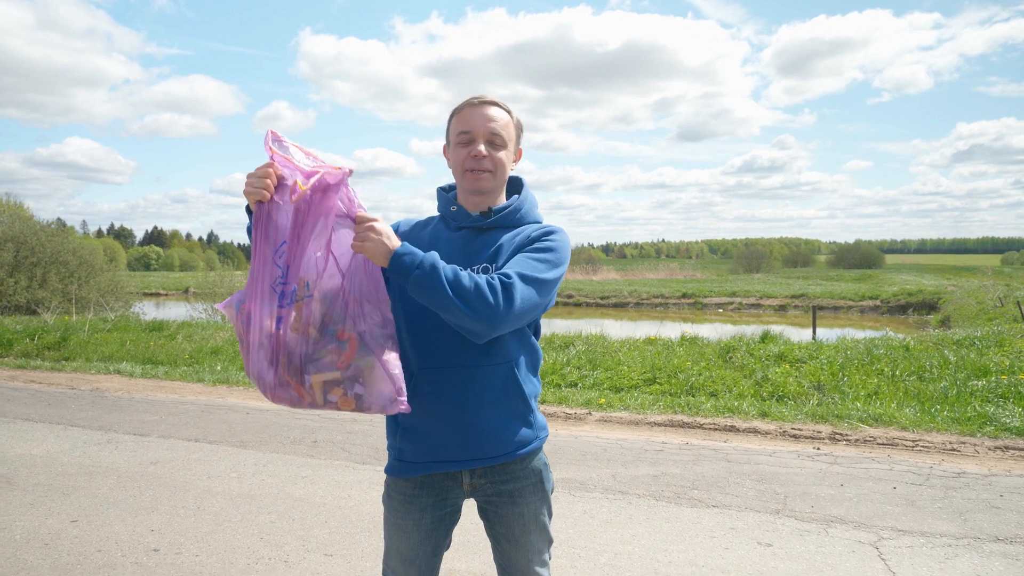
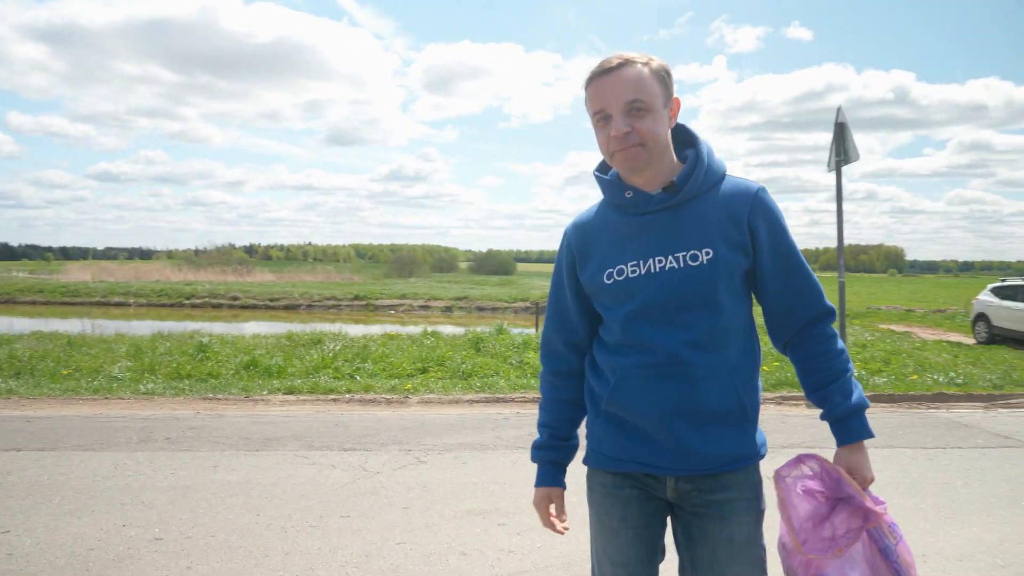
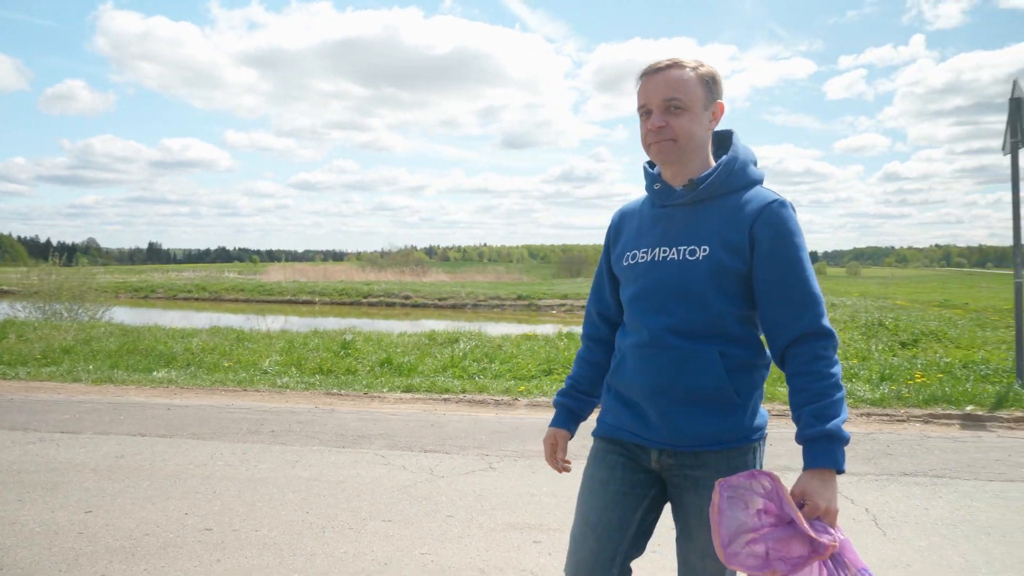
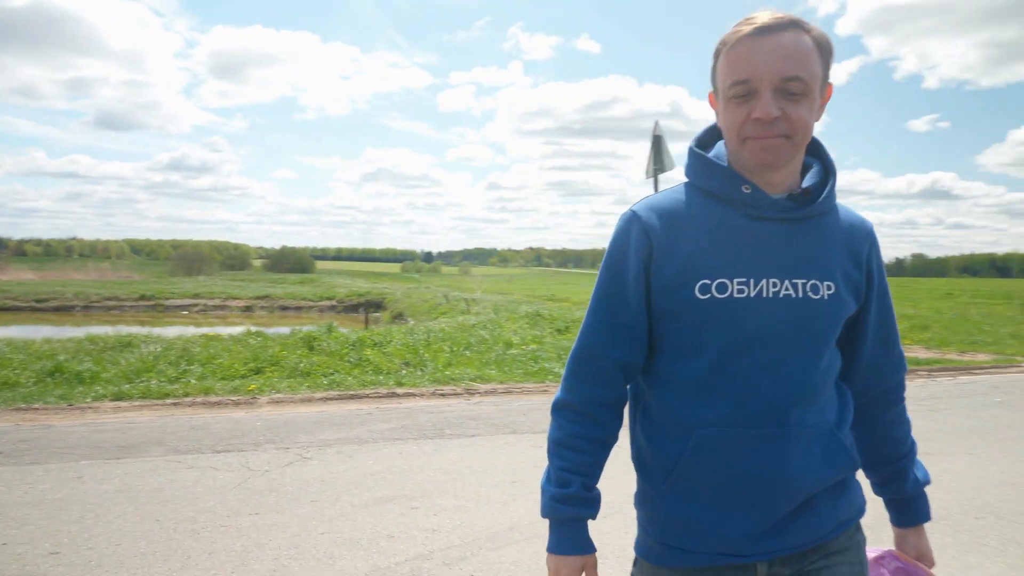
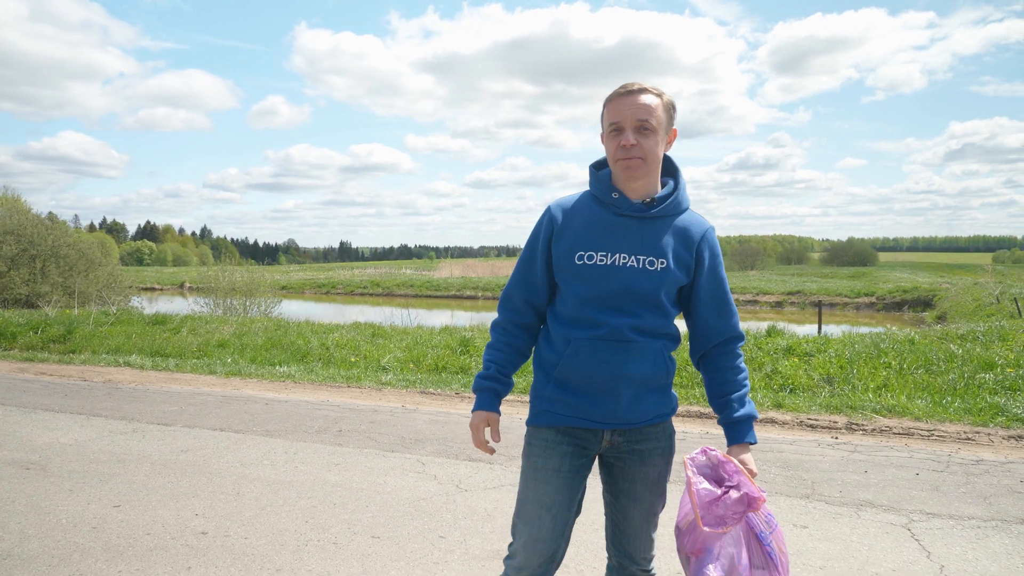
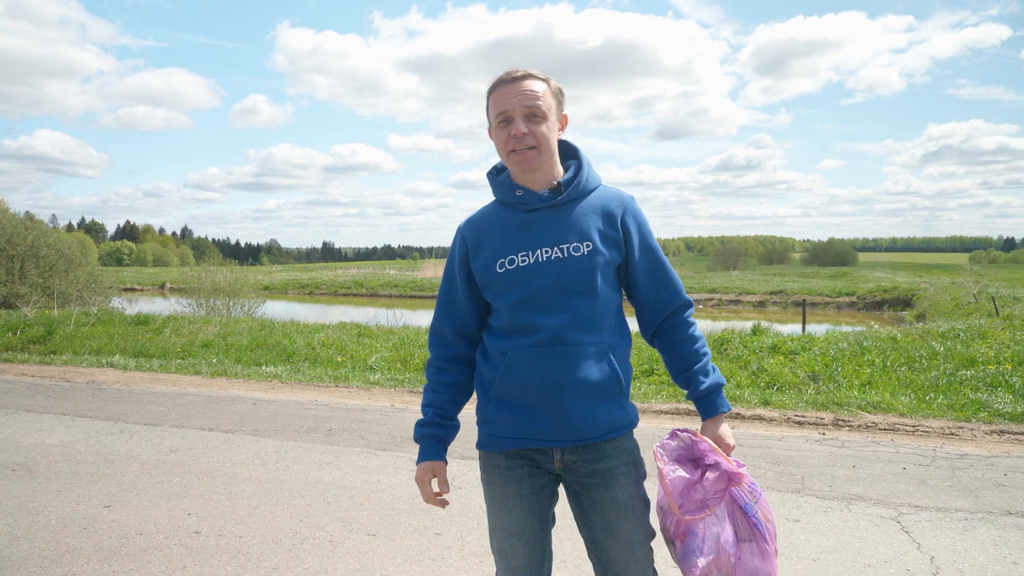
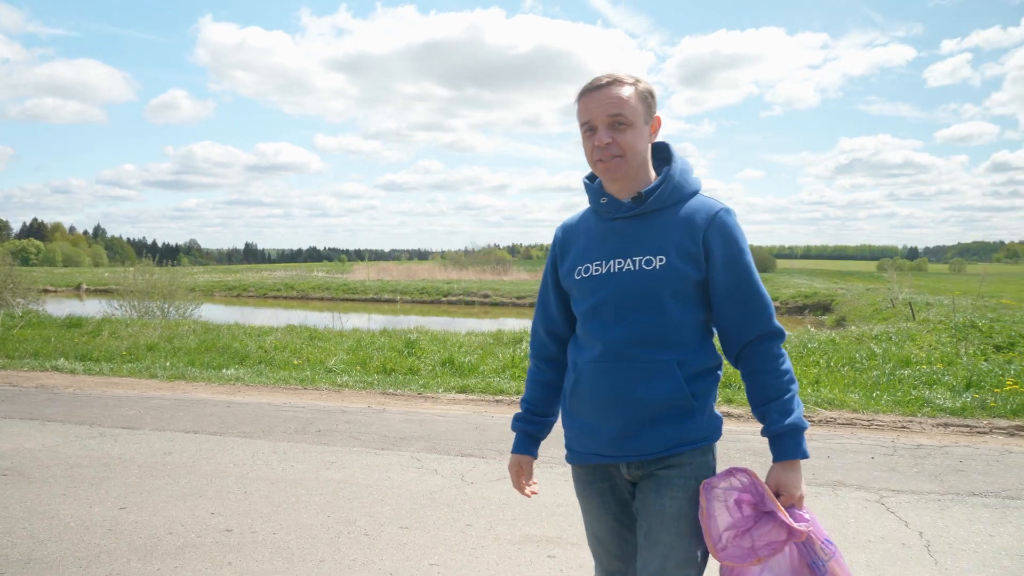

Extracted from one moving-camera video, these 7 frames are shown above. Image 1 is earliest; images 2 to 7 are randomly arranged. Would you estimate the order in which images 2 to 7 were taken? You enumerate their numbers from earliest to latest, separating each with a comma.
5, 6, 7, 3, 2, 4
